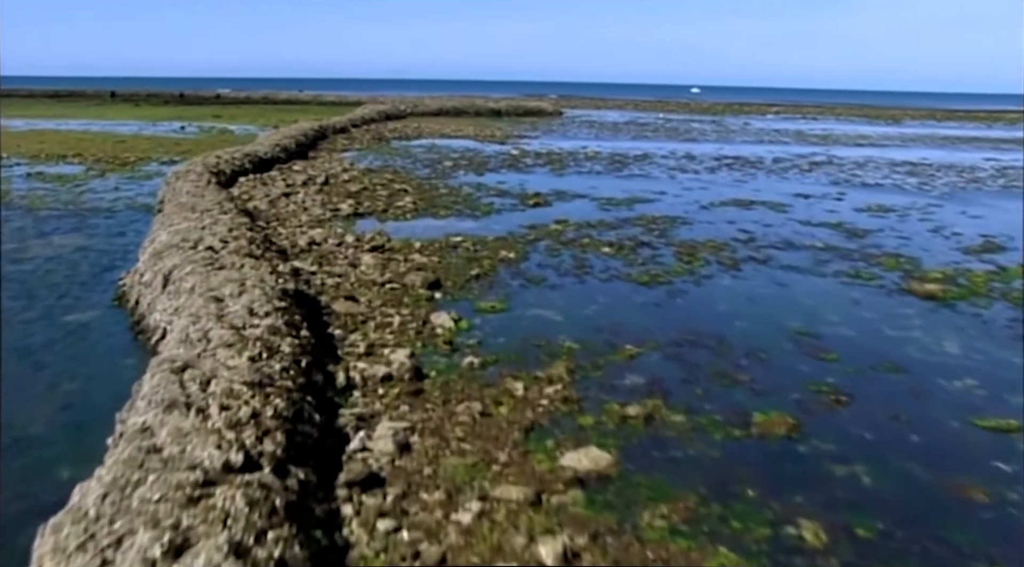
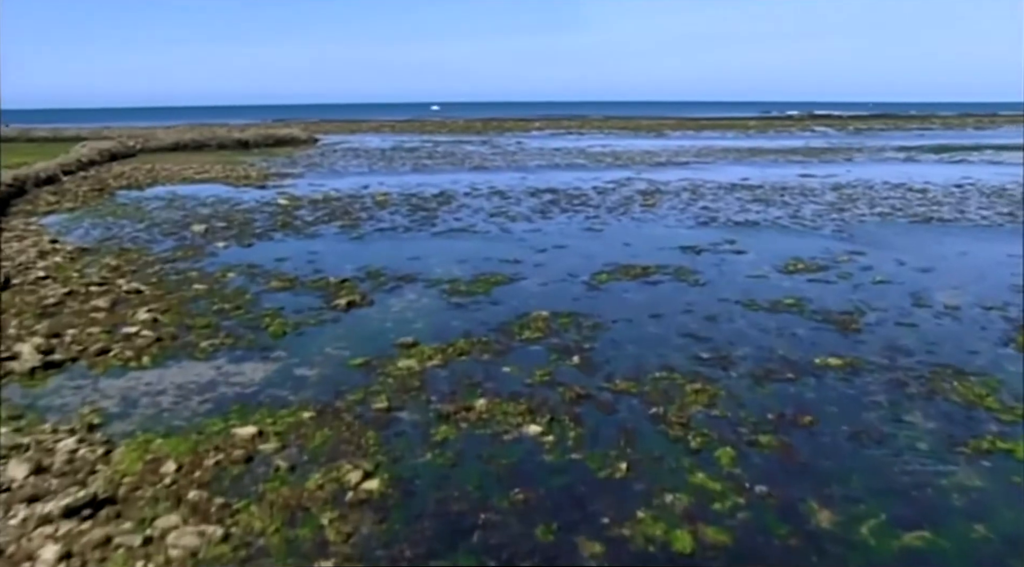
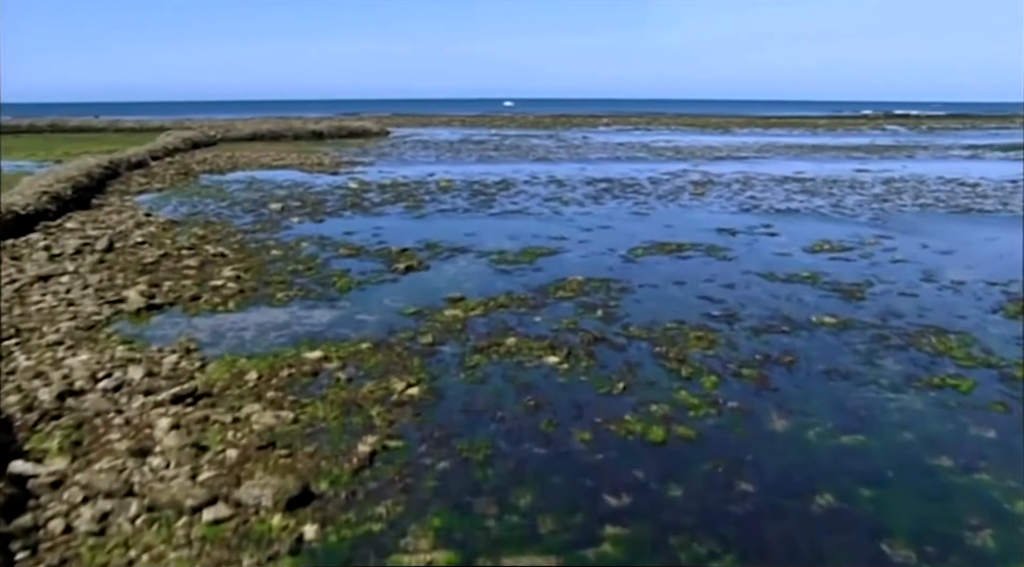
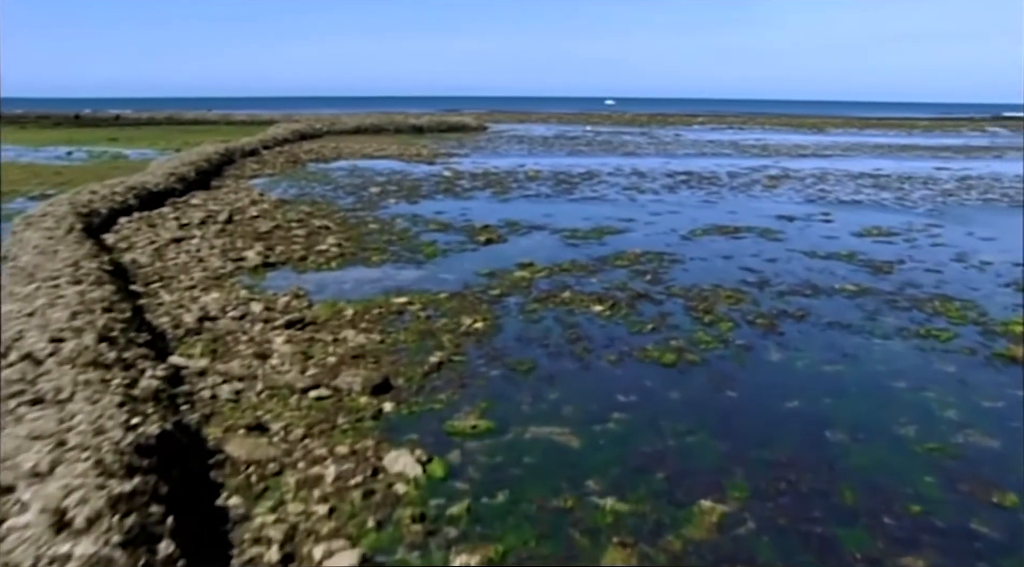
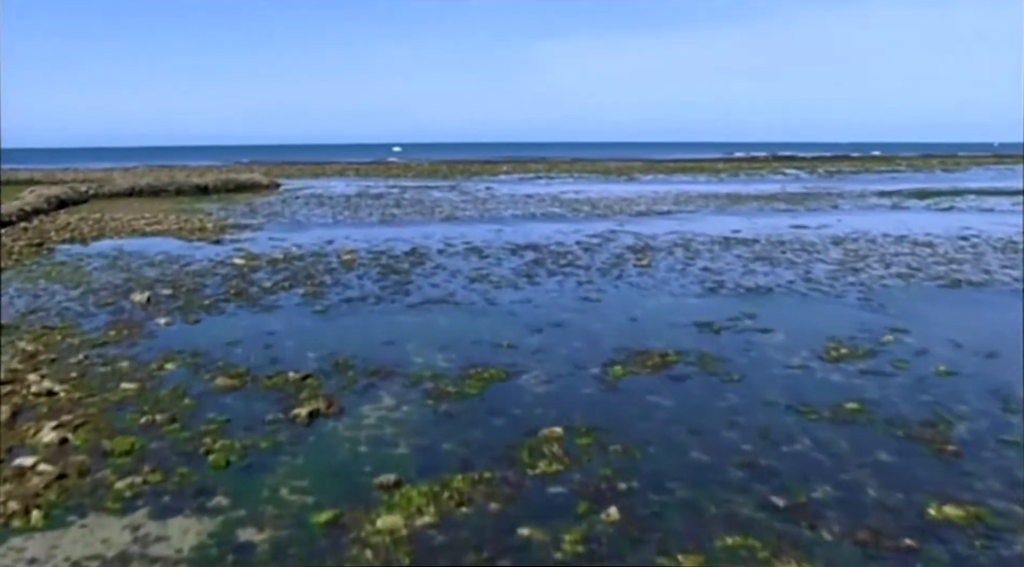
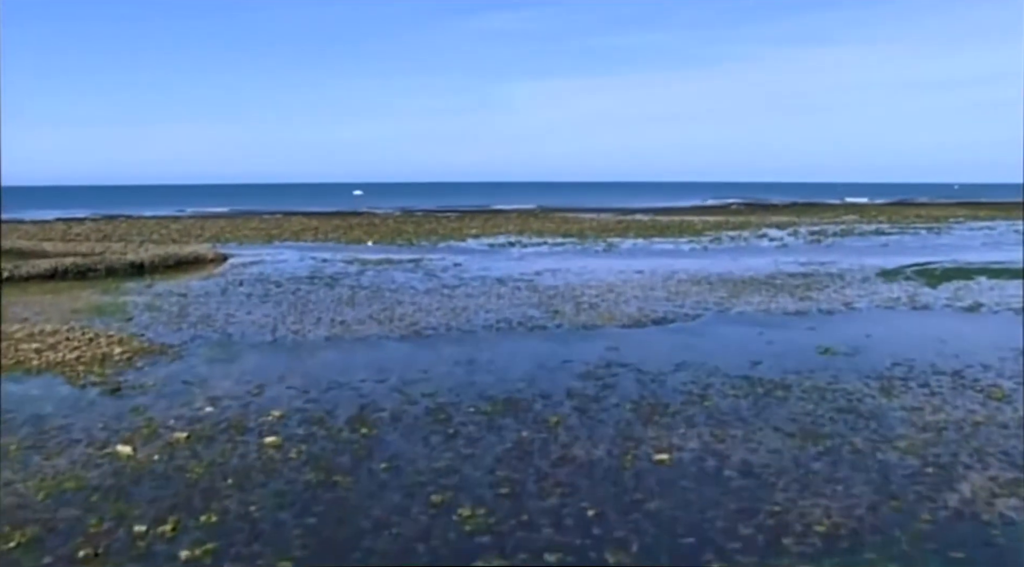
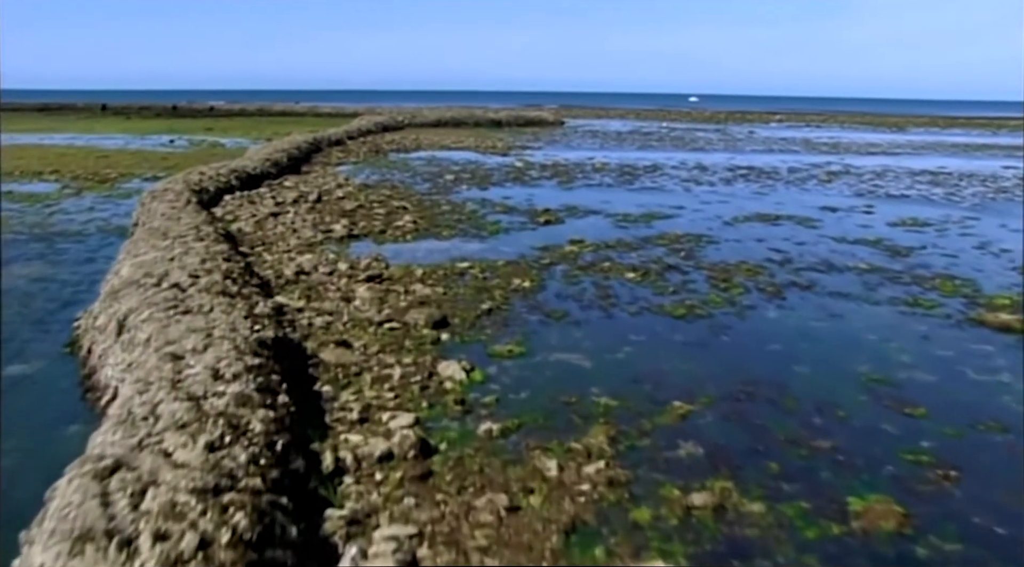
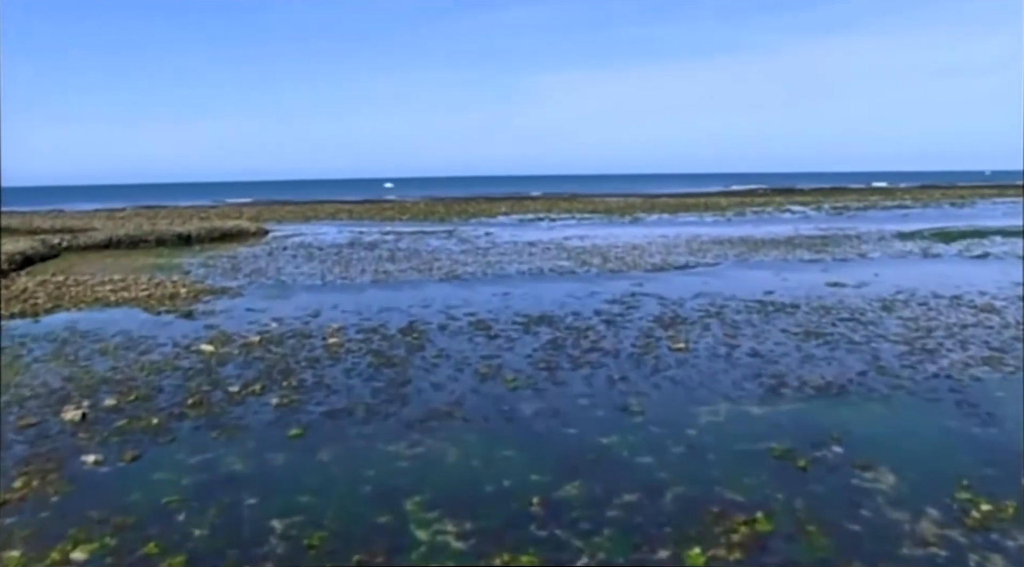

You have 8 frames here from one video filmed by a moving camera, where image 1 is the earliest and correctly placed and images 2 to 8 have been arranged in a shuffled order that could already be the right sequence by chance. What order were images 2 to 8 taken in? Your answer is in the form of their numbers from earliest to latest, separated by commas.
7, 4, 3, 2, 5, 8, 6
